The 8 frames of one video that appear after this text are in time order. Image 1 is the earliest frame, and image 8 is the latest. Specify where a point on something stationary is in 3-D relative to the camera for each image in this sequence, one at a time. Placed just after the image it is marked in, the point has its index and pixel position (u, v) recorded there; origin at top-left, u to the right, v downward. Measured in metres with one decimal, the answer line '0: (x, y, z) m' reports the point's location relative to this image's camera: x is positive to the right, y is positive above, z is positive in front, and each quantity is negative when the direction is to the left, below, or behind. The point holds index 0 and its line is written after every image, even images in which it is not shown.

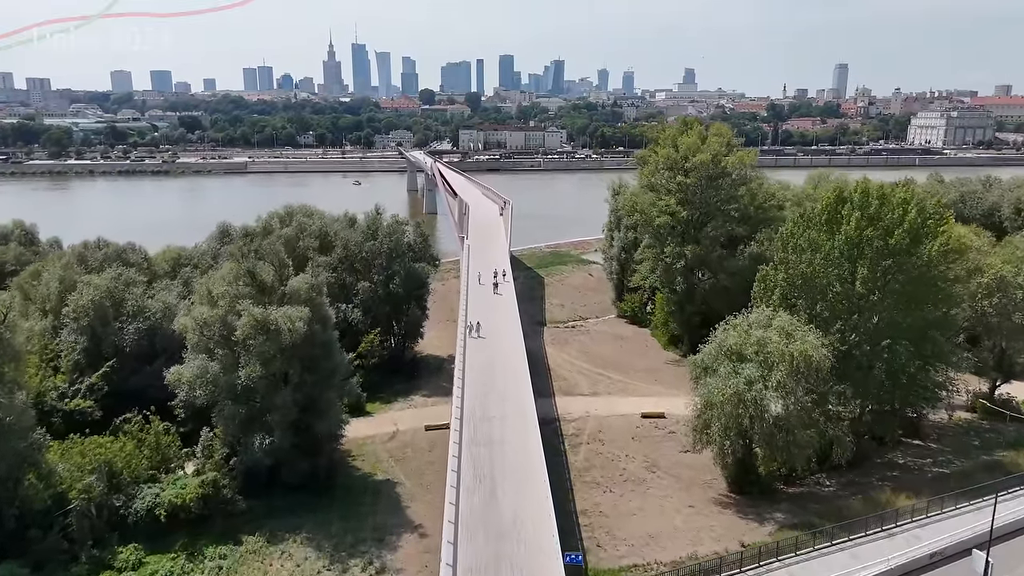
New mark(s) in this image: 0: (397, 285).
0: (-1.7, 0.0, +10.7) m
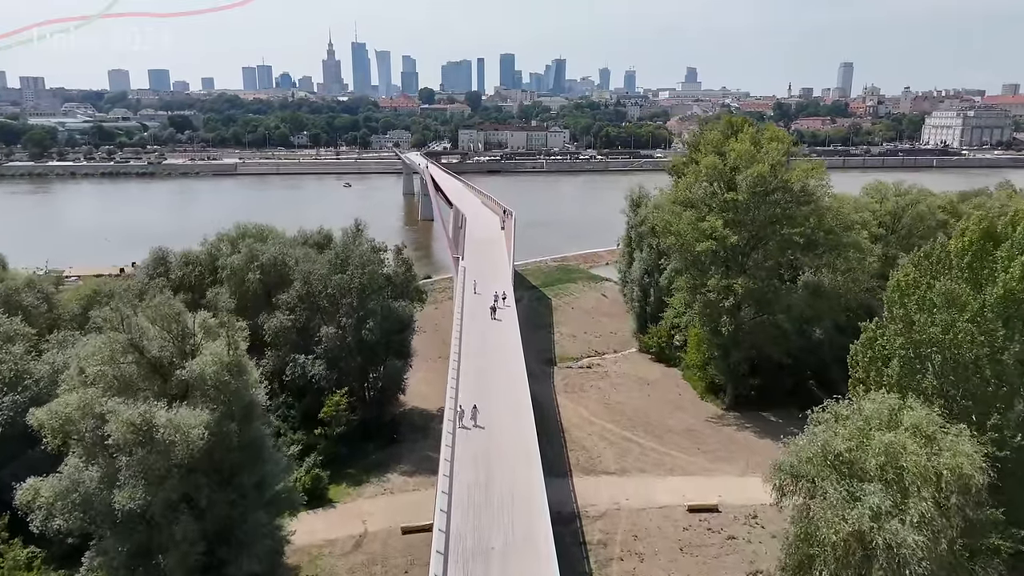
0: (-1.6, -0.5, +8.5) m
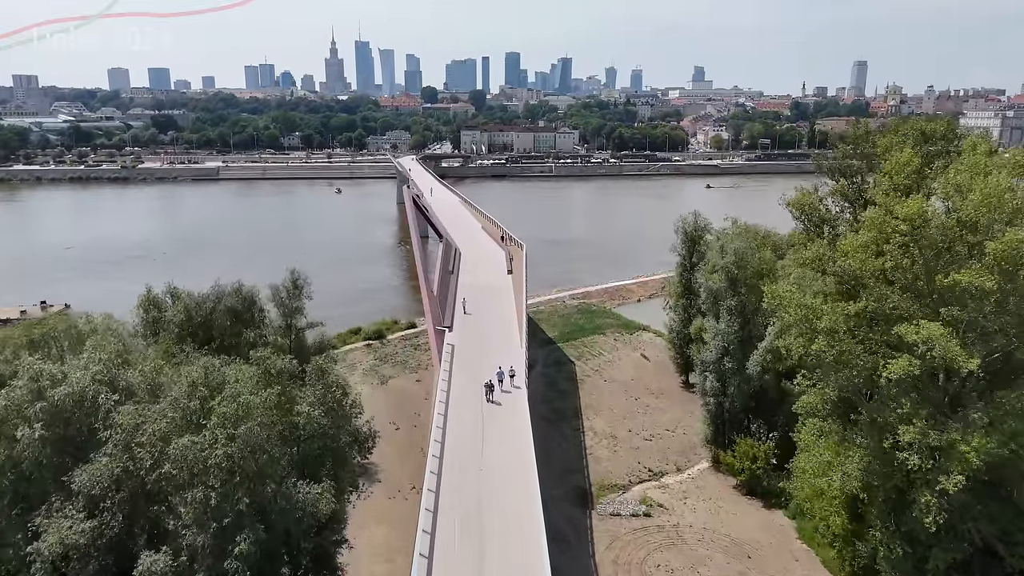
0: (-1.5, -1.5, +4.2) m
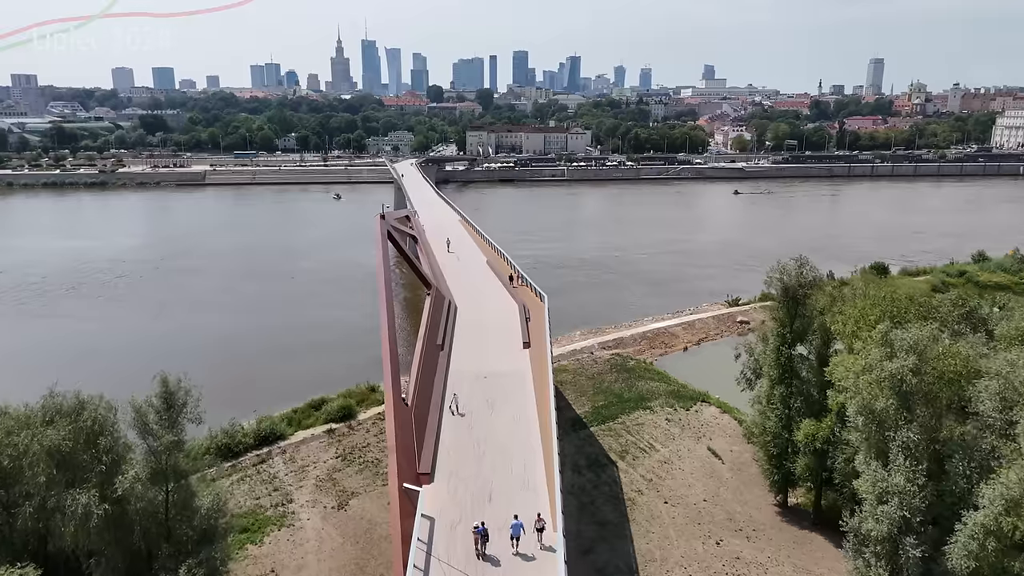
0: (-1.4, -2.4, +0.7) m
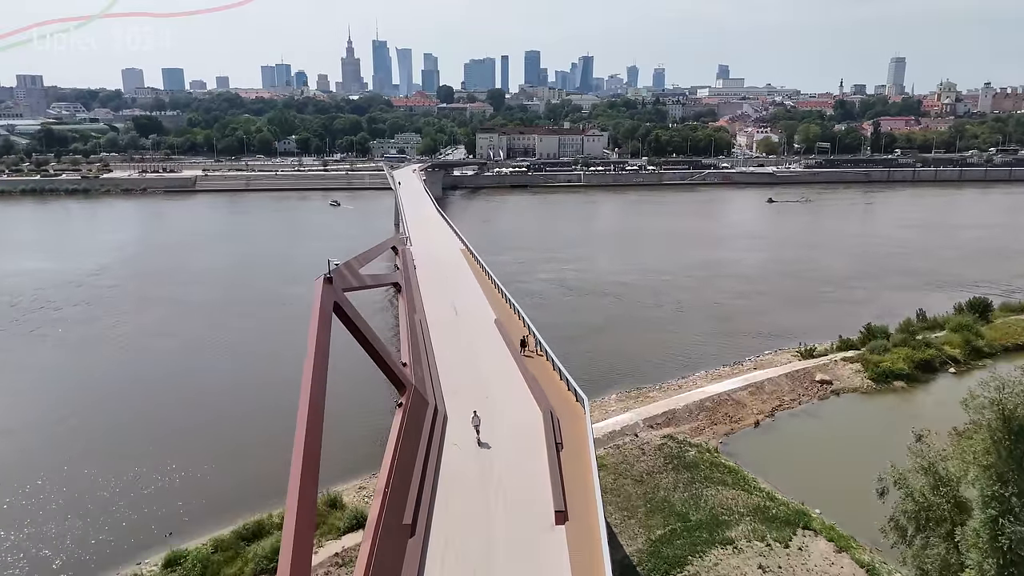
0: (-1.4, -3.1, -2.6) m
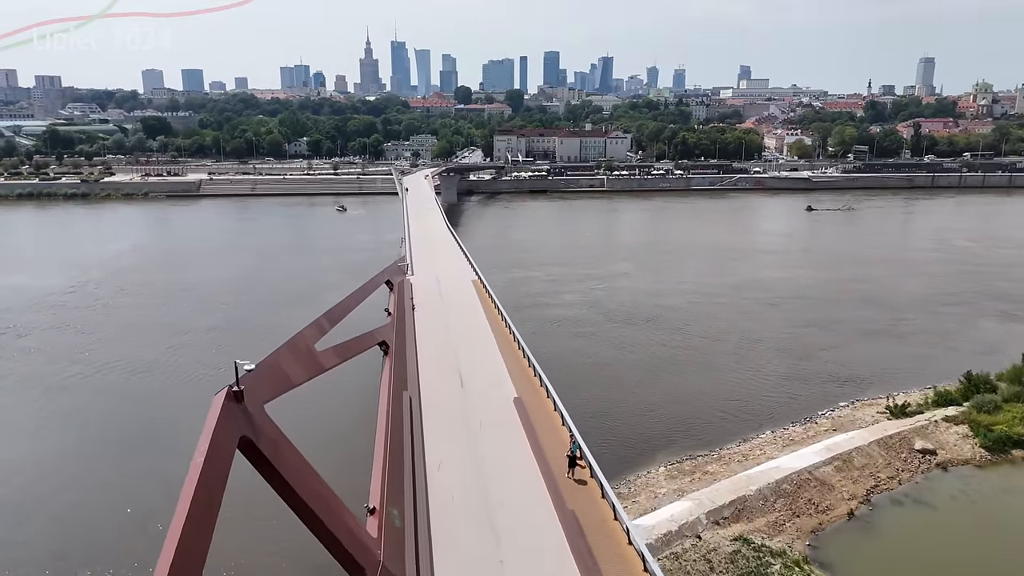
0: (-1.4, -3.7, -4.8) m
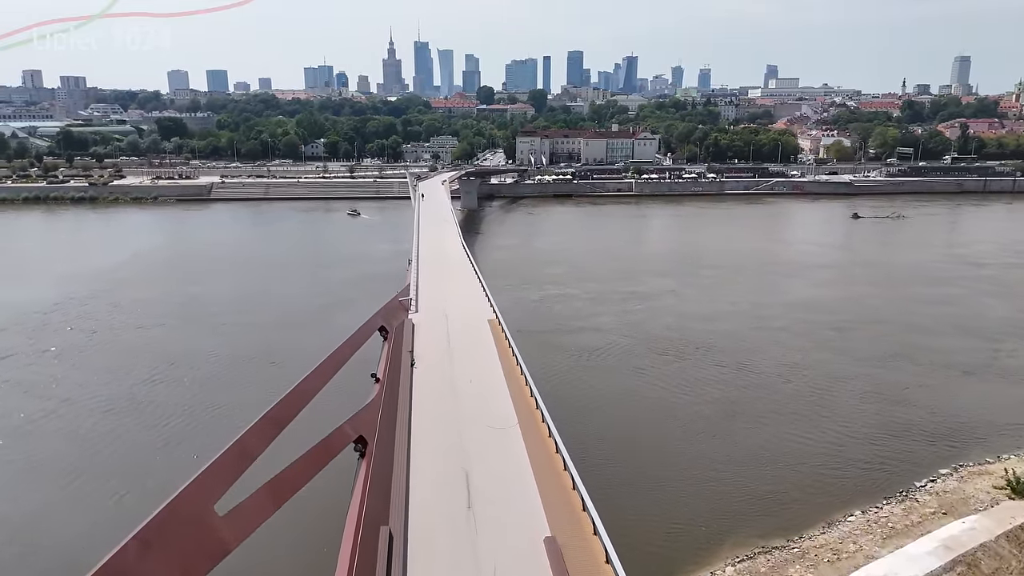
0: (-1.6, -4.1, -6.7) m
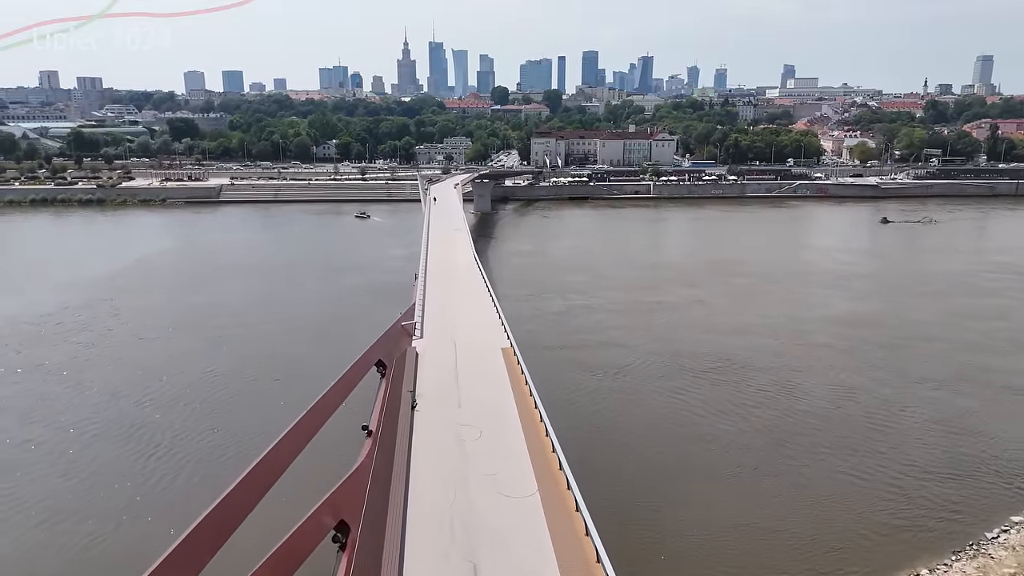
0: (-1.7, -4.3, -7.6) m
